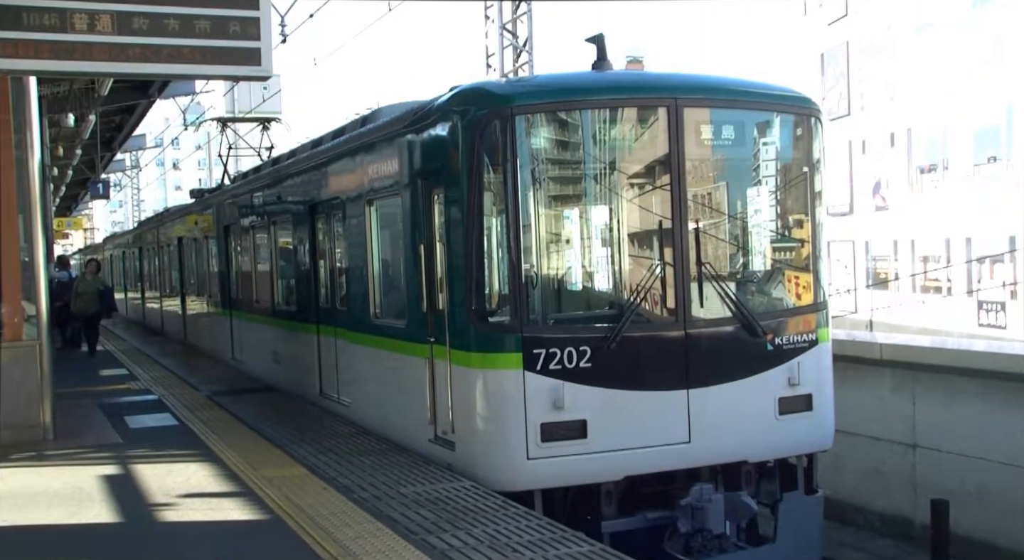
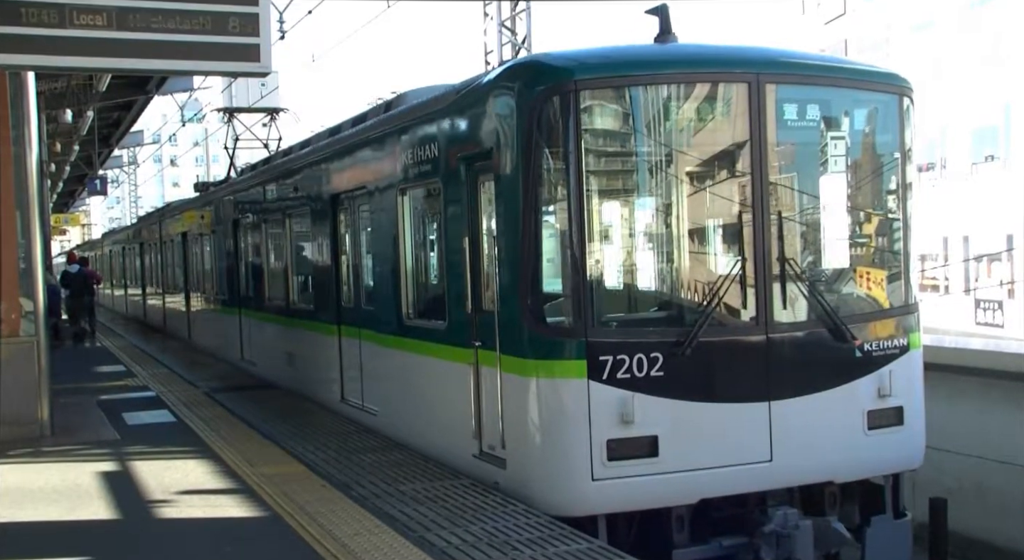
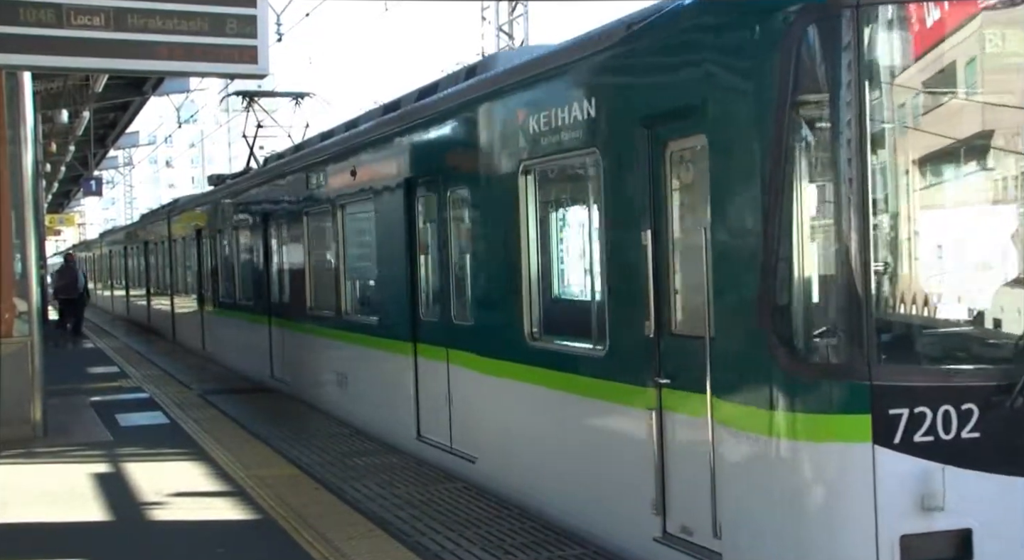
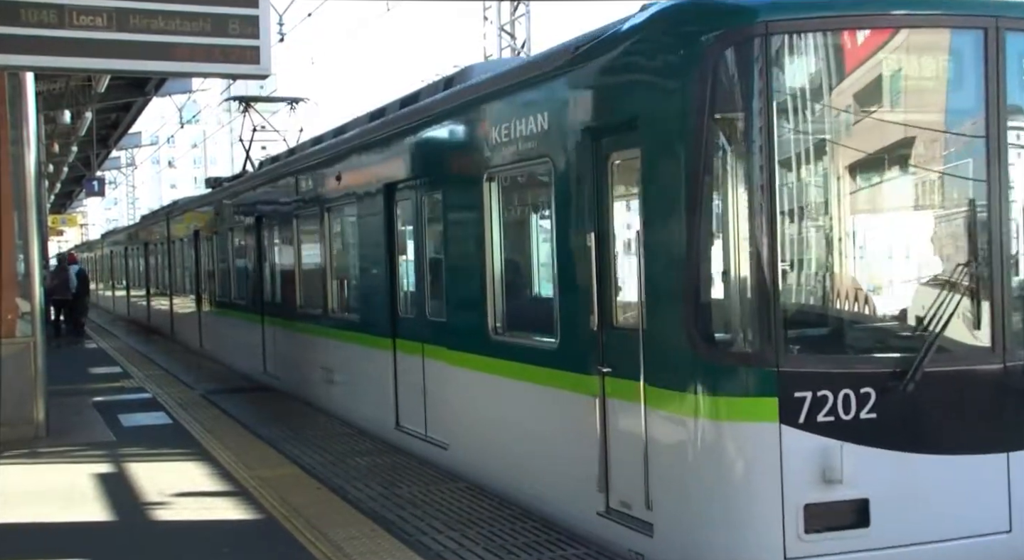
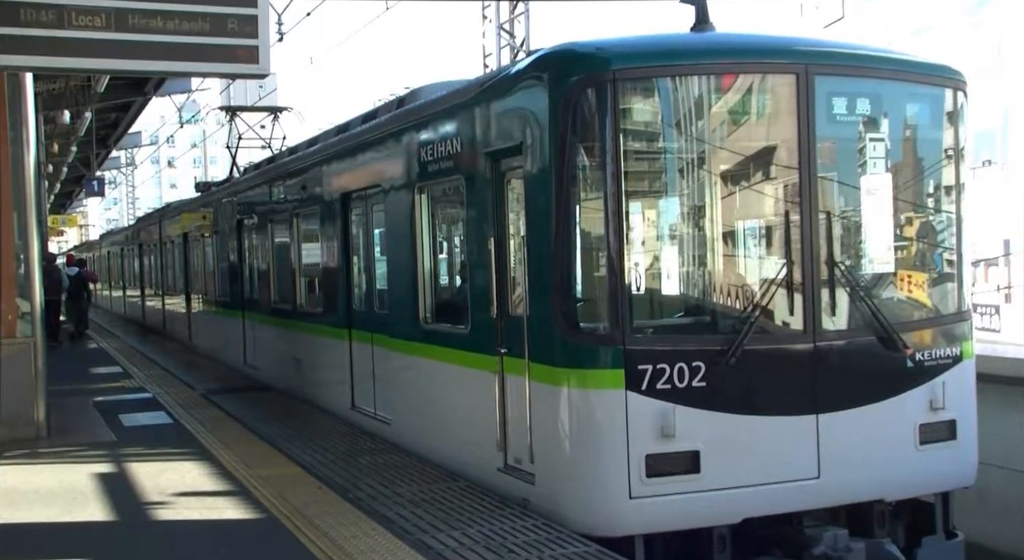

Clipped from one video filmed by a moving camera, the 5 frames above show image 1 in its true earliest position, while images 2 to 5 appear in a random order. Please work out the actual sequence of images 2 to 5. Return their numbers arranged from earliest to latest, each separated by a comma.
2, 5, 4, 3
